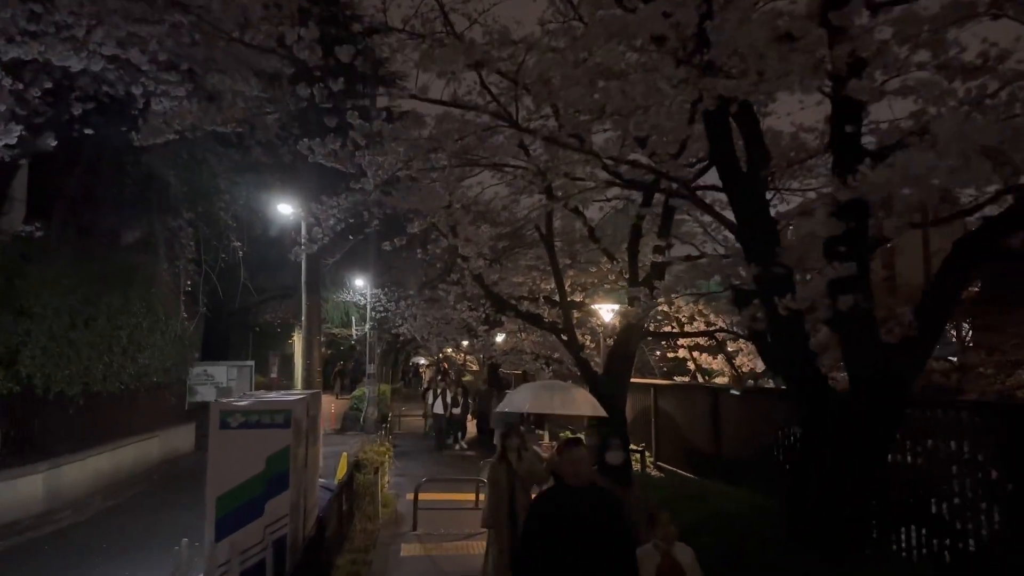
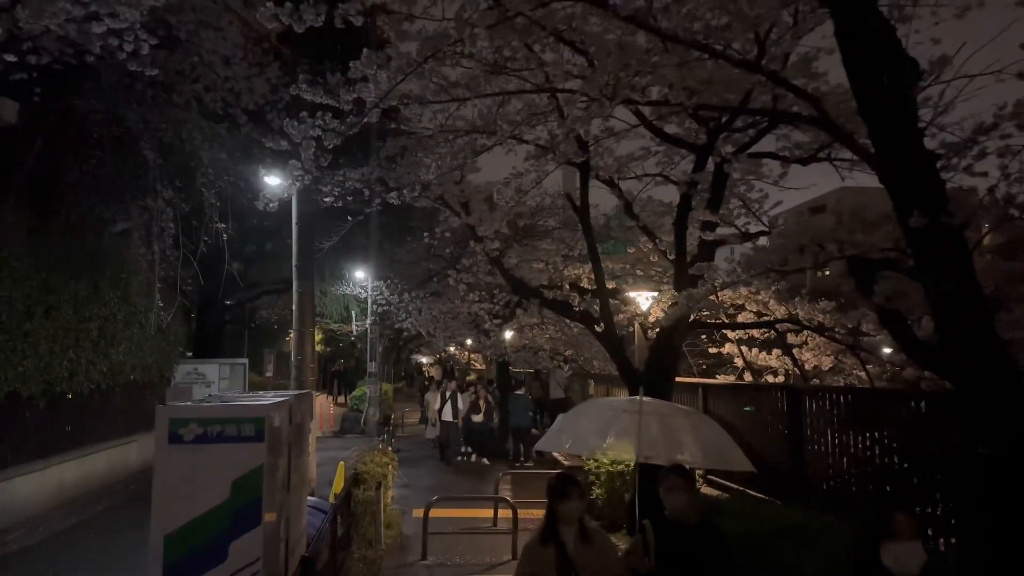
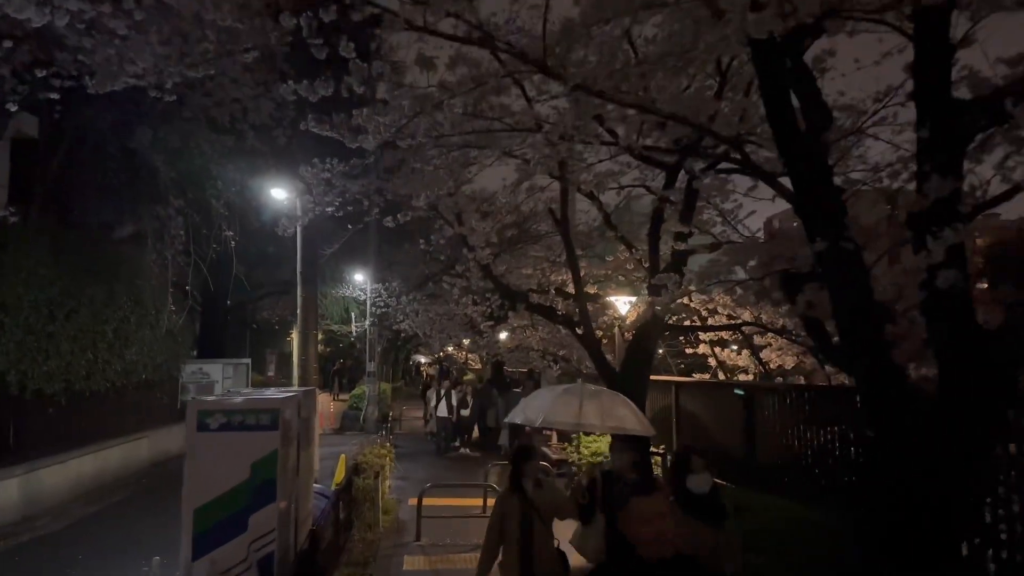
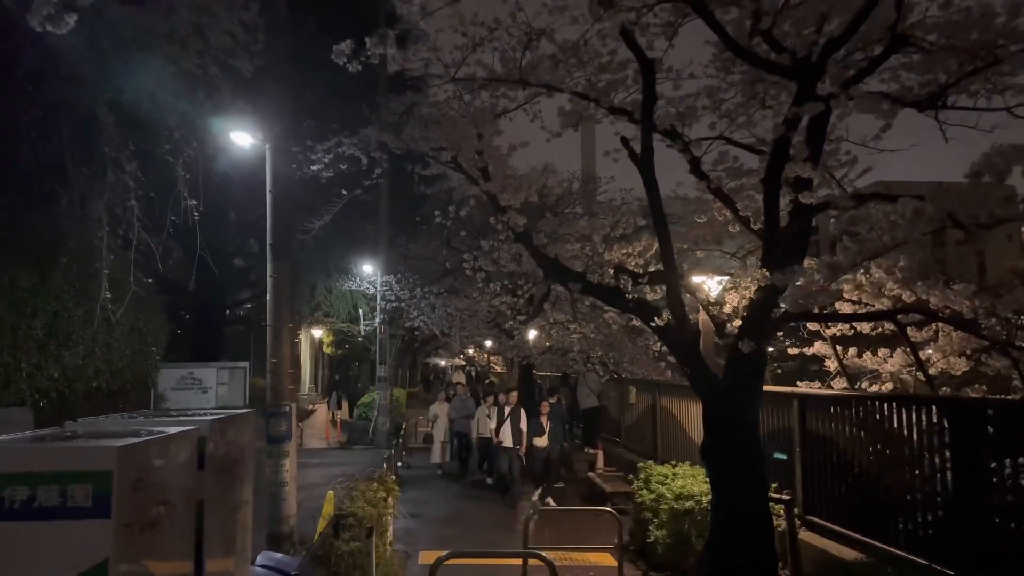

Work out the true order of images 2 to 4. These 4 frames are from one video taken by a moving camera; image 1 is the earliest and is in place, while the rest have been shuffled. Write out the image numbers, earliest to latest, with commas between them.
3, 2, 4
